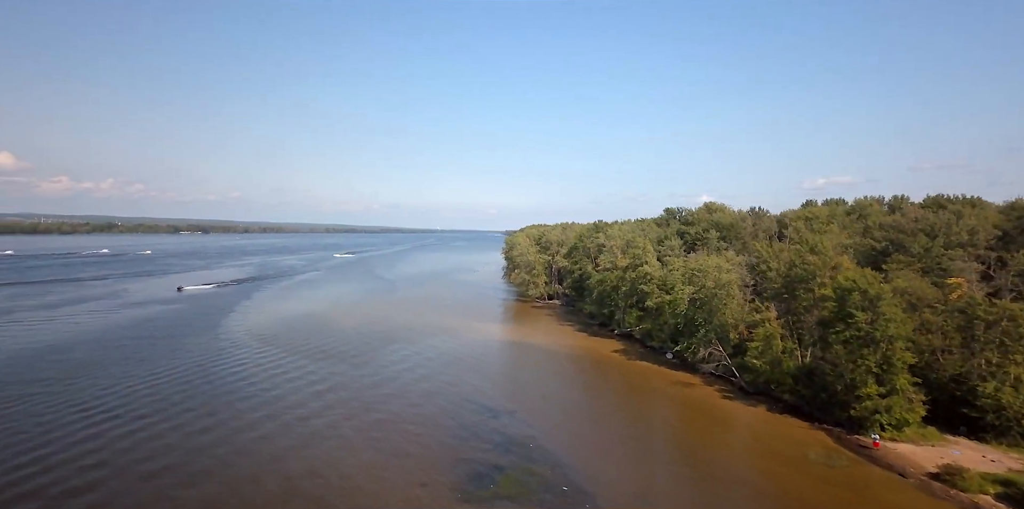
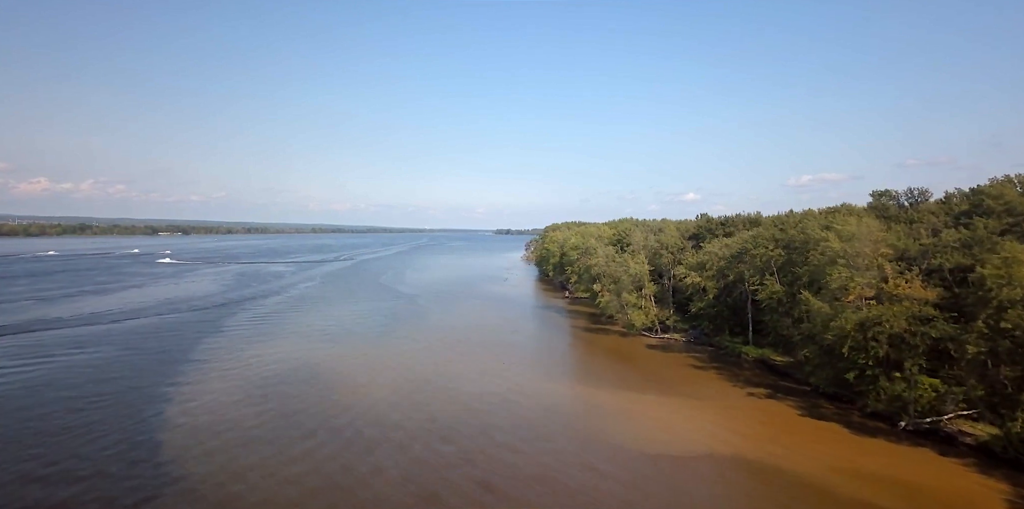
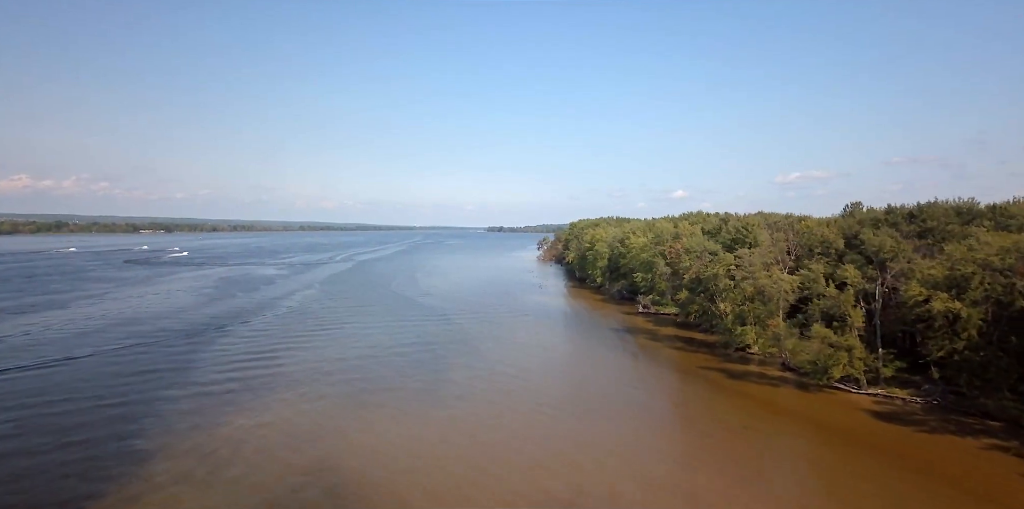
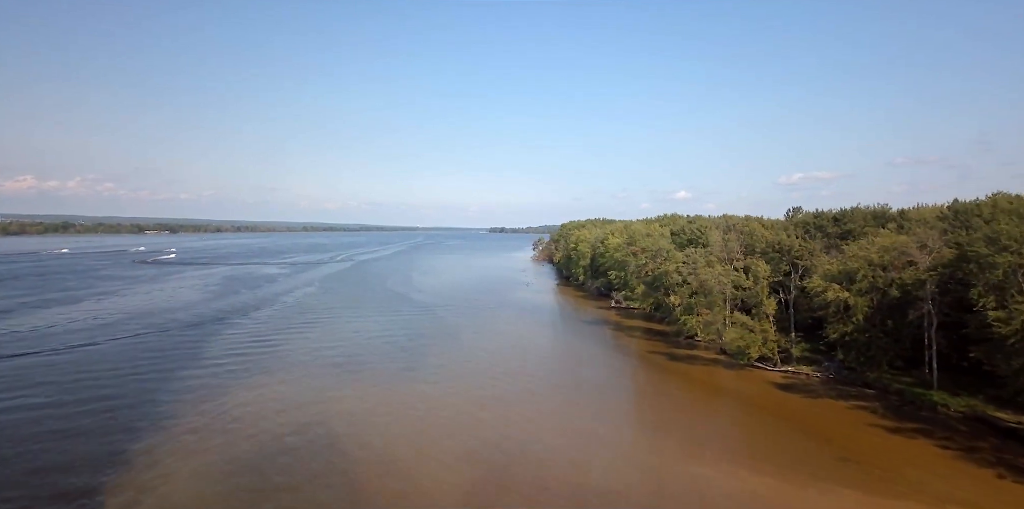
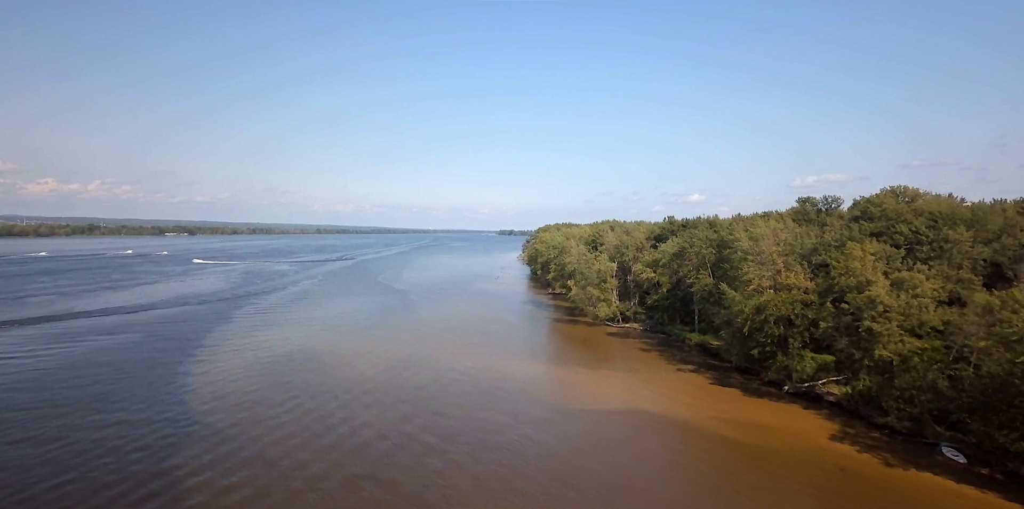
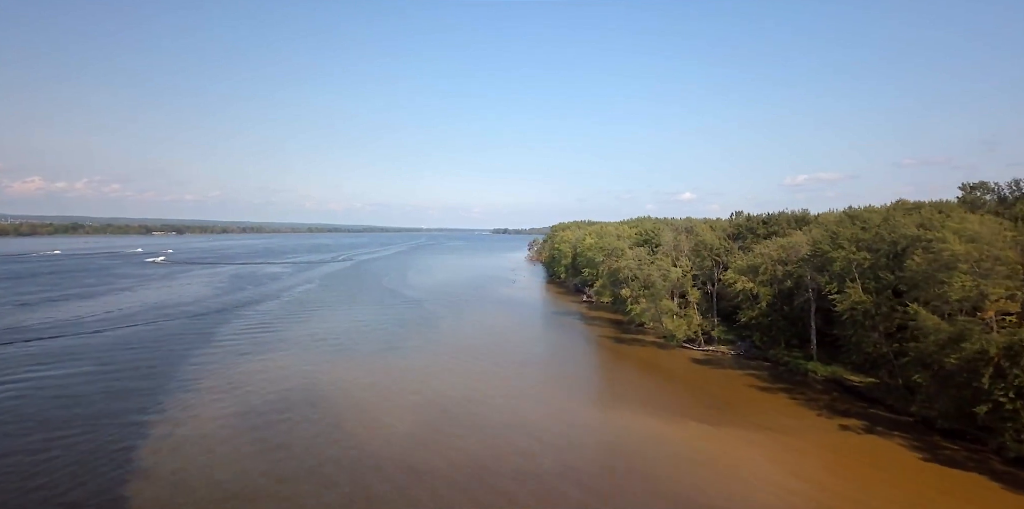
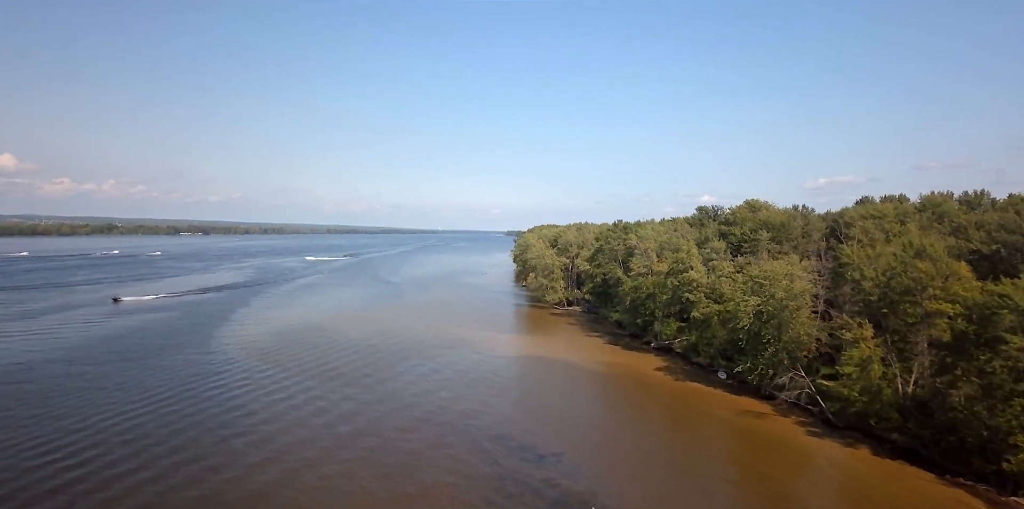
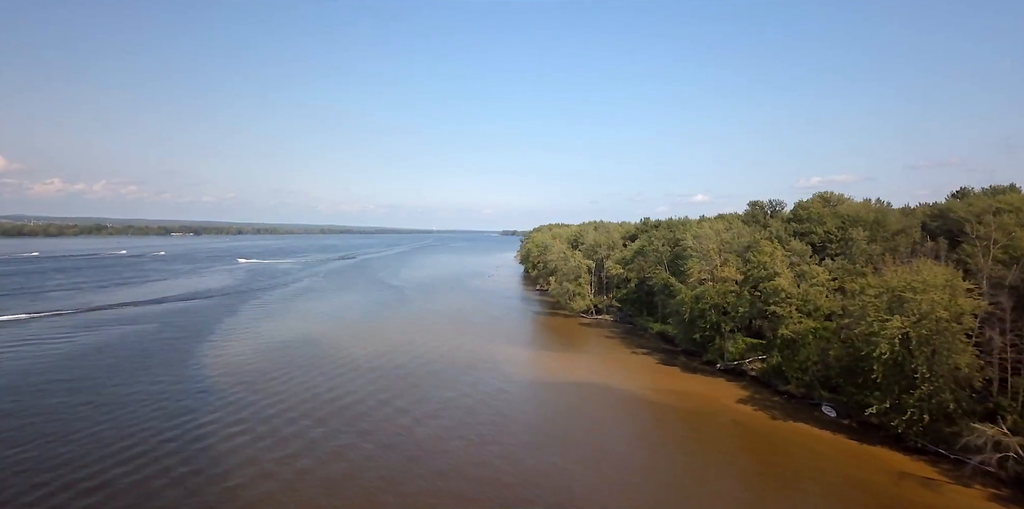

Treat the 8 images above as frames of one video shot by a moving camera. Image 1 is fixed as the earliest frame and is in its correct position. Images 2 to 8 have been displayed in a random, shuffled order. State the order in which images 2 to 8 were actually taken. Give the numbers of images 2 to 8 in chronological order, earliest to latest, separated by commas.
7, 8, 5, 2, 6, 4, 3
